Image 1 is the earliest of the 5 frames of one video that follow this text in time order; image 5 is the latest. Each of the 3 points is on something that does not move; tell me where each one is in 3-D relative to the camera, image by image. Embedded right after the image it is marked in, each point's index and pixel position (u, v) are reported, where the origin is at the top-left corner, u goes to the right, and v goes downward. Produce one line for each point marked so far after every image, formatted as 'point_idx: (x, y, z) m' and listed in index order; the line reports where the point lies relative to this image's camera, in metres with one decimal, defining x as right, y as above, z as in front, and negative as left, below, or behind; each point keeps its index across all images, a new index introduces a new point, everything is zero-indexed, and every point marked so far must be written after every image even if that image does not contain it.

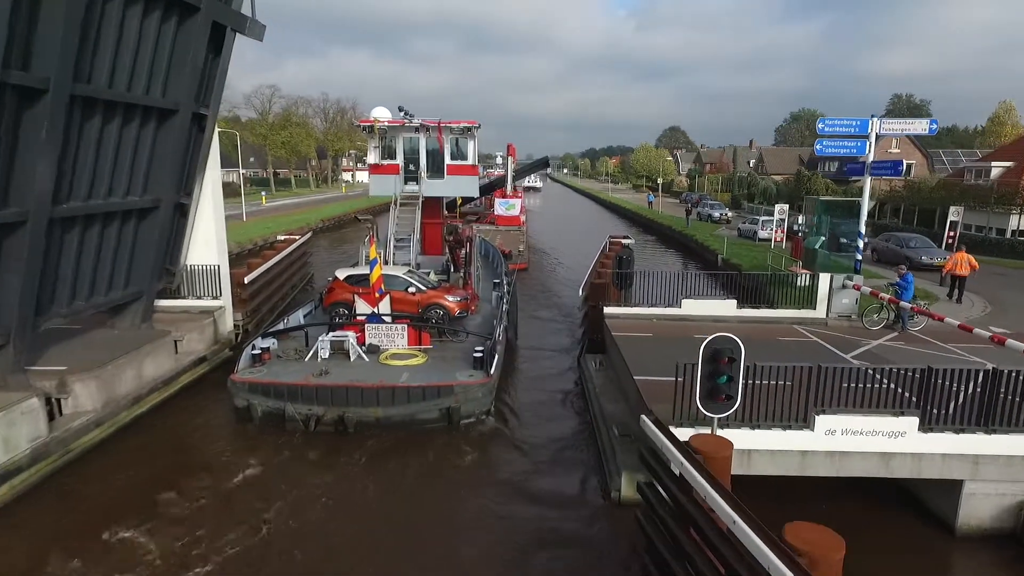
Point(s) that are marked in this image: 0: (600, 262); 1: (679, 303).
0: (+2.8, +0.8, +14.8) m
1: (+4.1, -0.4, +11.5) m
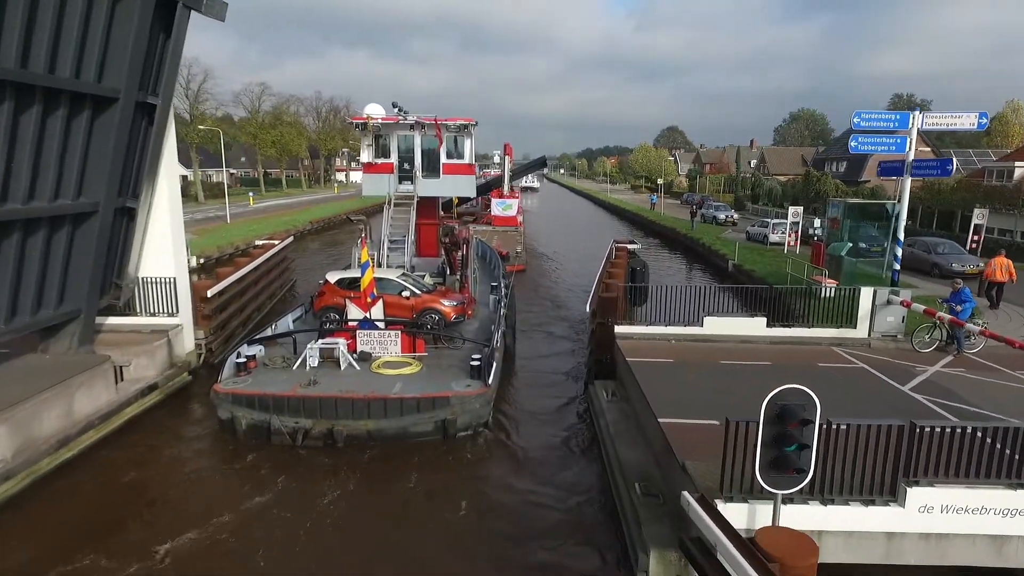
0: (+2.7, +0.5, +13.4) m
1: (+4.1, -0.7, +10.1) m
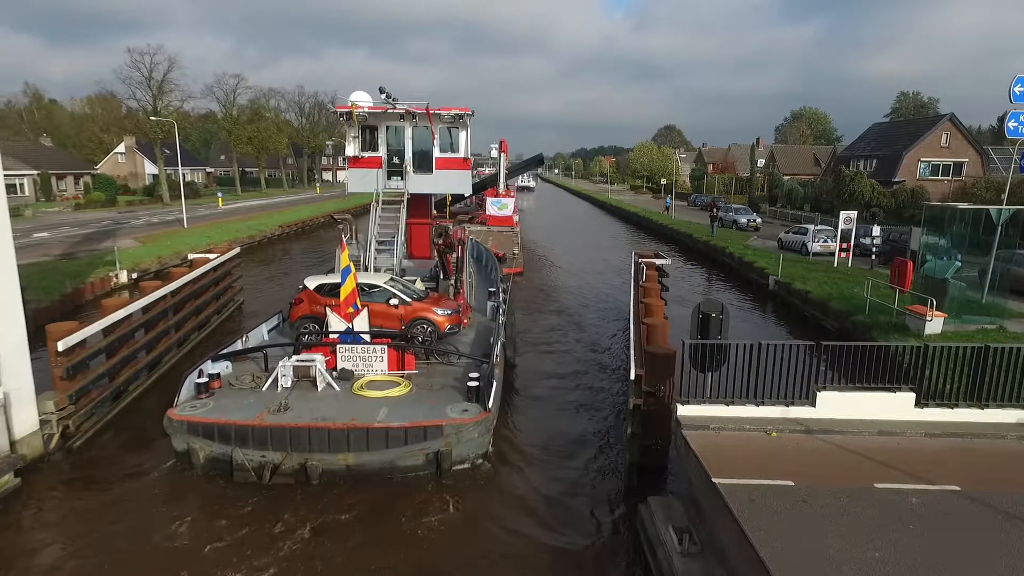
0: (+2.7, -0.3, +9.8) m
1: (+4.1, -1.5, +6.5) m
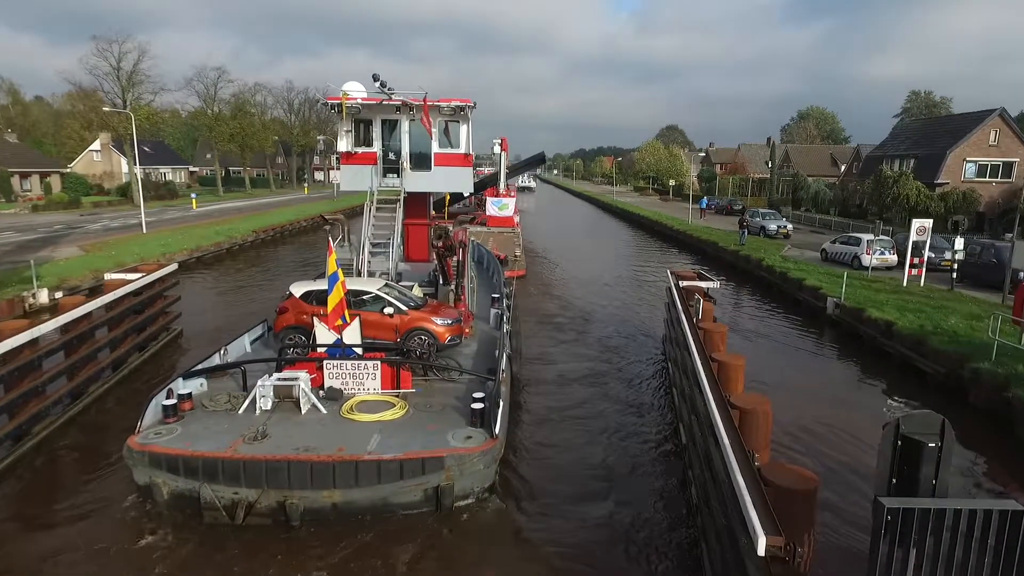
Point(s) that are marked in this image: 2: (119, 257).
0: (+2.9, -1.0, +6.6) m
1: (+4.3, -2.2, +3.4) m
2: (-16.0, +1.3, +18.8) m
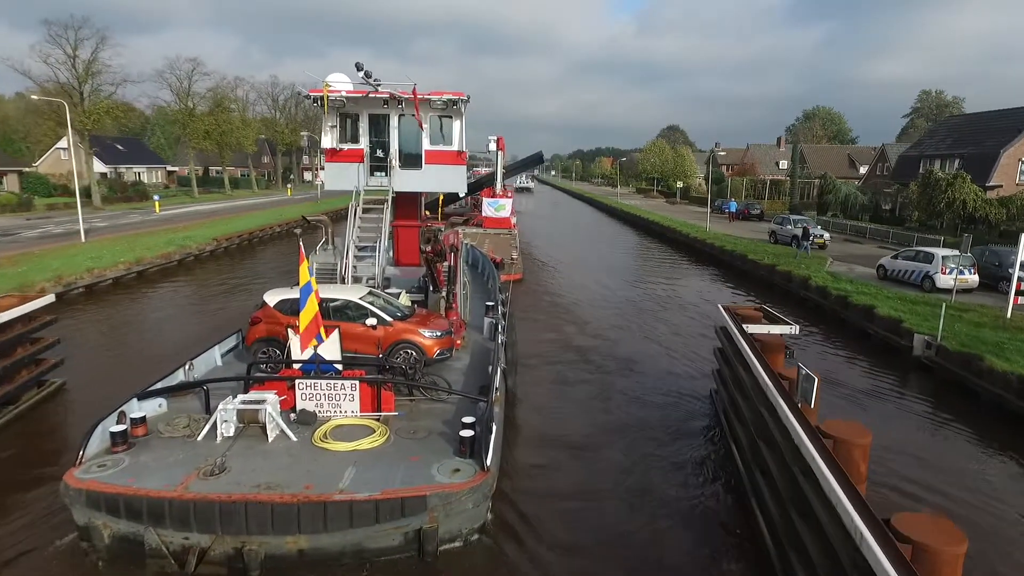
0: (+2.9, -1.8, +3.2) m
1: (+4.3, -3.0, 0.0) m
2: (-16.1, +0.5, +15.4) m
